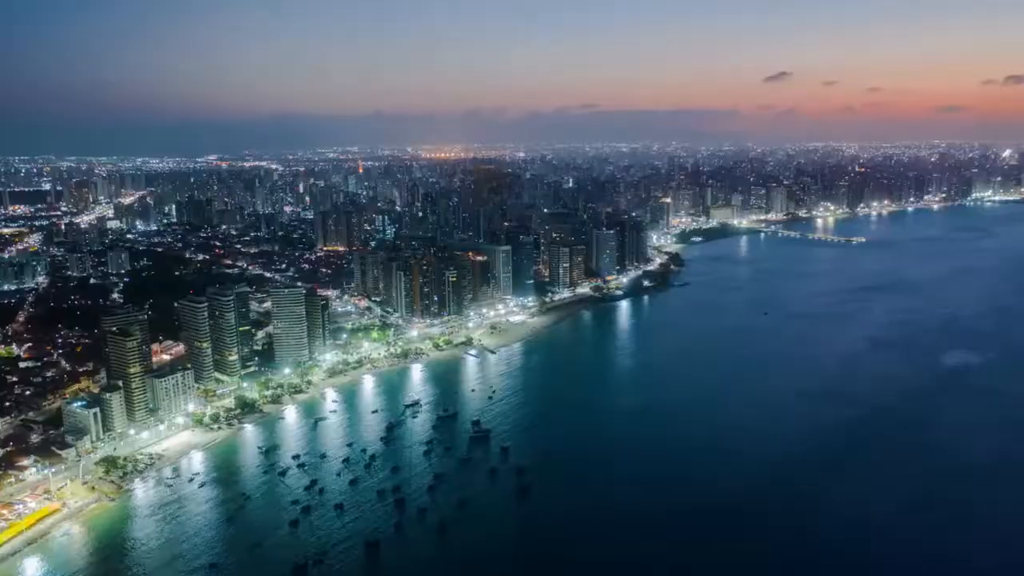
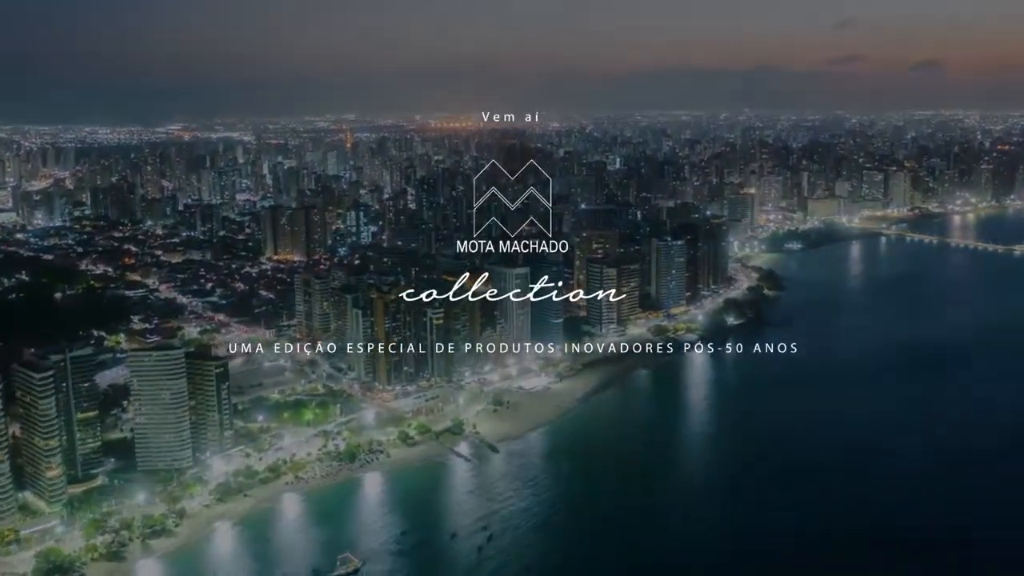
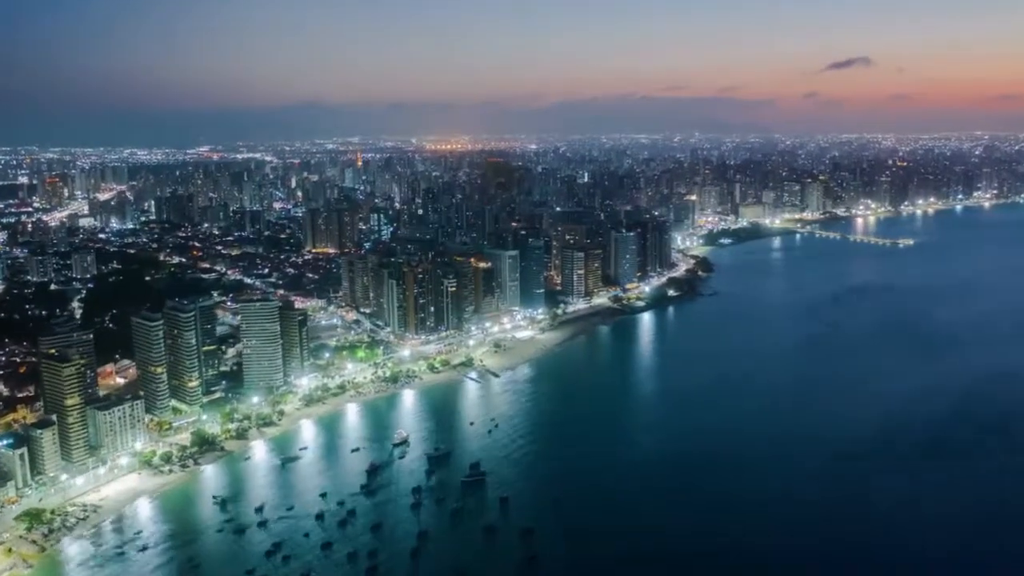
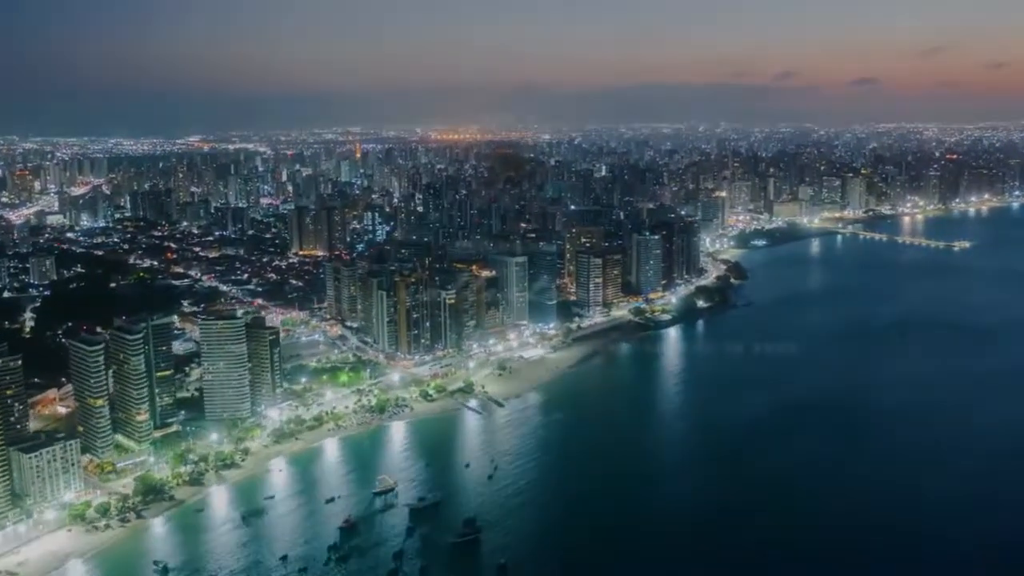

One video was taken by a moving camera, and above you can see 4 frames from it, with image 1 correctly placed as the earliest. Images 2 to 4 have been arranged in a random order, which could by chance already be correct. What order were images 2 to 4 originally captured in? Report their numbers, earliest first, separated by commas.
3, 4, 2
